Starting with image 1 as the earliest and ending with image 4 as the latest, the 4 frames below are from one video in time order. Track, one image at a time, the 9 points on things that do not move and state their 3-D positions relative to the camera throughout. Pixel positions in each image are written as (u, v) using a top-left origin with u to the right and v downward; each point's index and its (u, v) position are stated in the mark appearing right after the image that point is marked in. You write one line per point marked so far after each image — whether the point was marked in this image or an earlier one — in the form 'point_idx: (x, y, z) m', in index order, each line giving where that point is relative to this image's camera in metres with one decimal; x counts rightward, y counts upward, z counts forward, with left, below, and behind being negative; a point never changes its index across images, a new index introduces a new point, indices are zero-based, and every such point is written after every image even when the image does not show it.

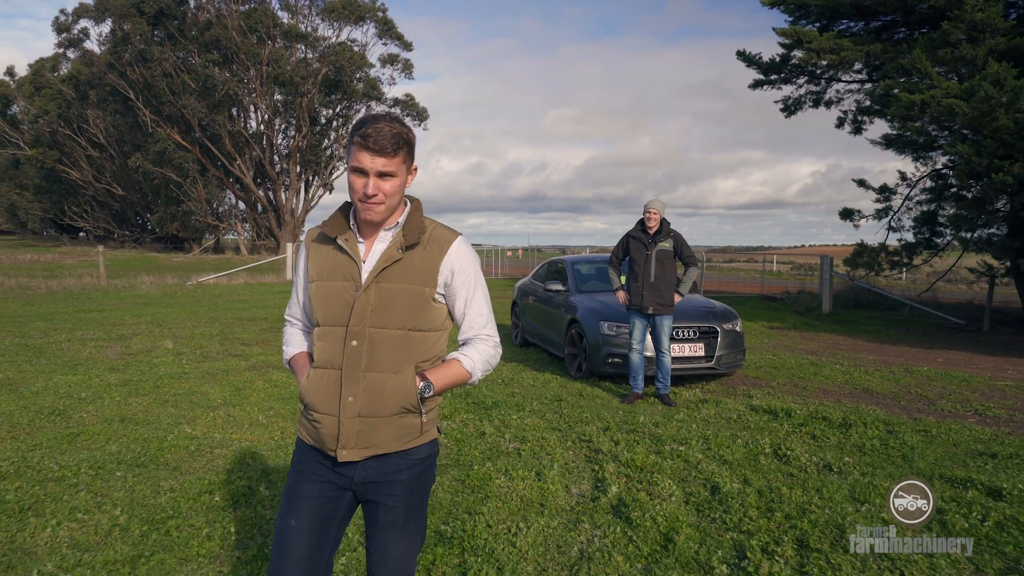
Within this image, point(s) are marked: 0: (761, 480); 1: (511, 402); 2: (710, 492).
0: (+1.6, -1.3, +4.6) m
1: (0.0, -1.1, +6.9) m
2: (+1.3, -1.3, +4.4) m
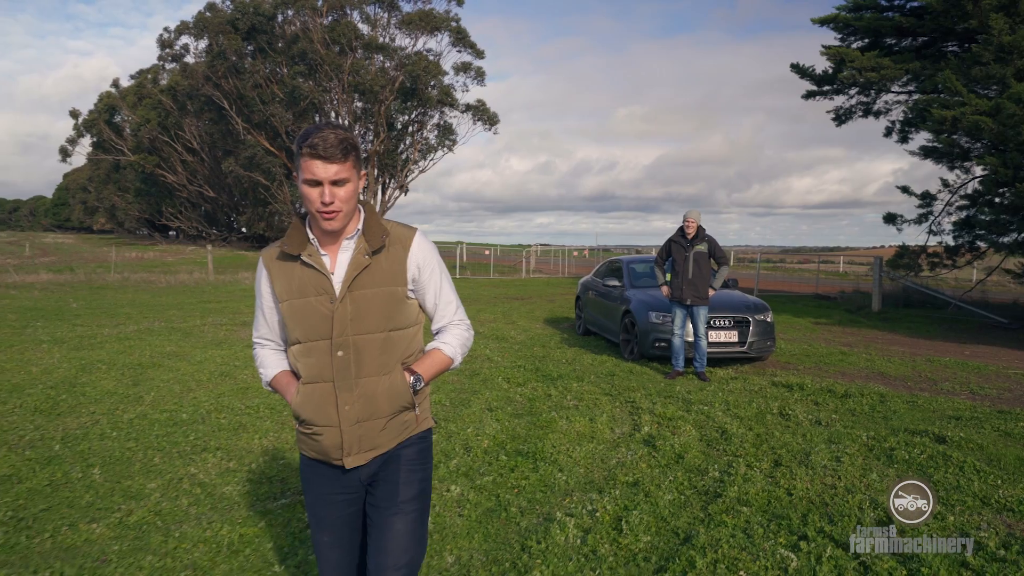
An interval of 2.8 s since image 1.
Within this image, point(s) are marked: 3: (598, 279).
0: (+2.2, -1.2, +6.1) m
1: (+0.7, -1.1, +8.5) m
2: (+1.8, -1.2, +5.9) m
3: (+1.5, +0.2, +11.9) m
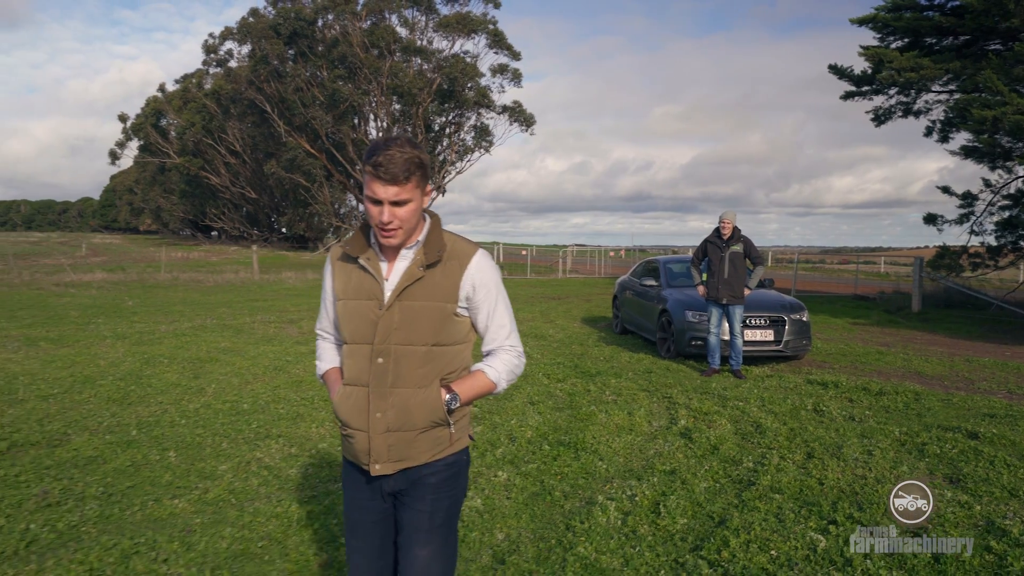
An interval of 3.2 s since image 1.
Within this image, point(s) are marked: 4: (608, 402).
0: (+2.5, -1.2, +6.3) m
1: (+1.2, -1.1, +8.7) m
2: (+2.1, -1.2, +6.1) m
3: (+2.1, +0.2, +12.1) m
4: (+1.0, -1.2, +7.1) m
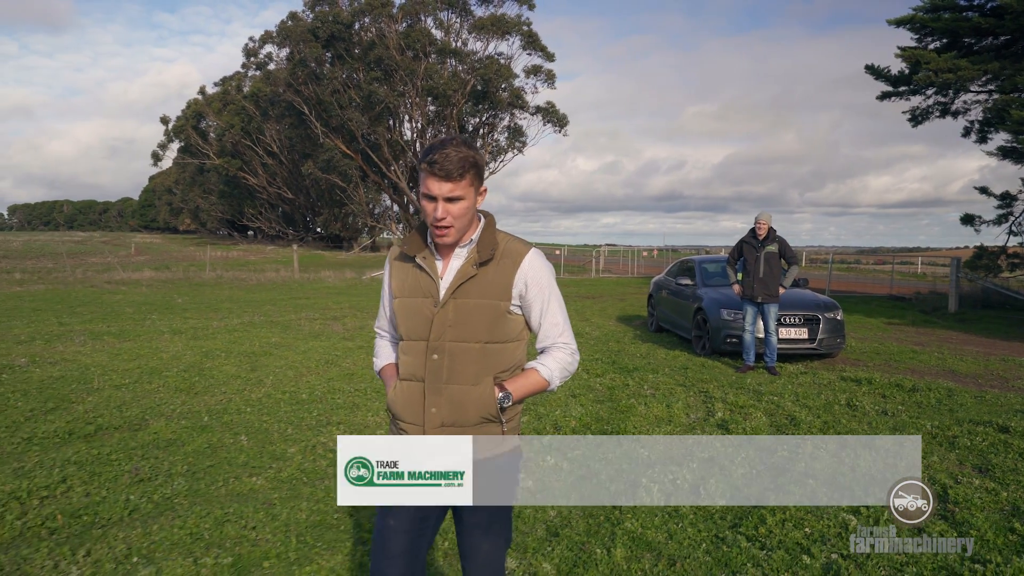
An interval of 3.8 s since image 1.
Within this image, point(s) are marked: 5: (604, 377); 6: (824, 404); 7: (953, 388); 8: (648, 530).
0: (+3.0, -1.2, +6.5) m
1: (+1.7, -1.0, +9.1) m
2: (+2.5, -1.2, +6.4) m
3: (+2.8, +0.2, +12.4) m
4: (+1.4, -1.1, +7.4) m
5: (+1.1, -1.1, +8.5) m
6: (+3.1, -1.2, +7.0) m
7: (+4.9, -1.1, +7.8) m
8: (+0.8, -1.4, +4.2) m
